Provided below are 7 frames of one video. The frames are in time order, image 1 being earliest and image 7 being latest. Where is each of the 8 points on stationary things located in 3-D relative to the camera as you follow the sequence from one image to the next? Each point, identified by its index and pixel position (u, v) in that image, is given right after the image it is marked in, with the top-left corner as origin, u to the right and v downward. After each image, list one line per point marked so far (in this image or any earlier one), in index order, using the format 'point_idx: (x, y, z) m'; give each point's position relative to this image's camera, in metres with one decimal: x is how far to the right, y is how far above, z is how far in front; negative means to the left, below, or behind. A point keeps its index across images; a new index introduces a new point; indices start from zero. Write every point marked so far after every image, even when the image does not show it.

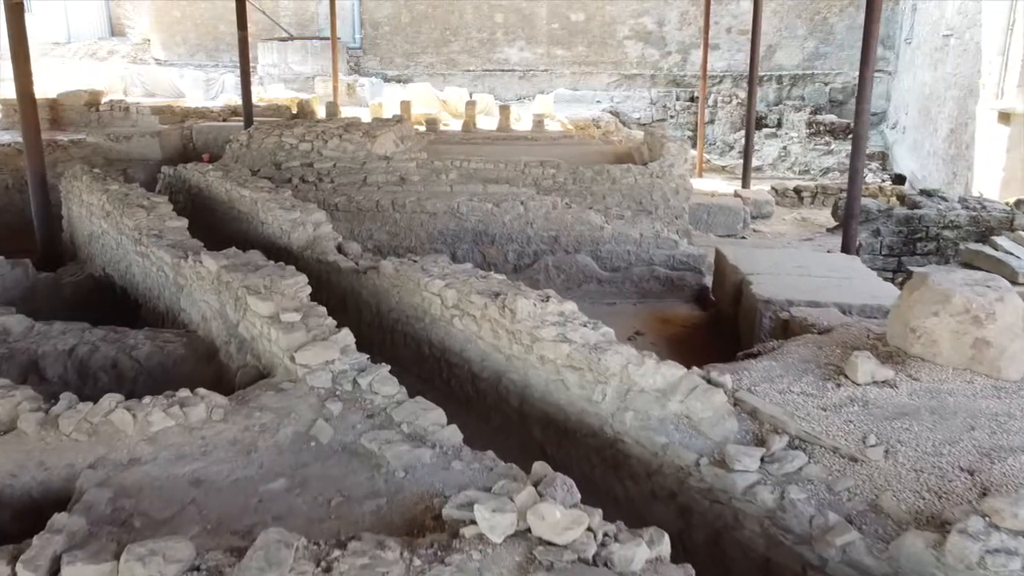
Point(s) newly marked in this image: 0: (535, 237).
0: (+0.1, +0.3, +5.4) m
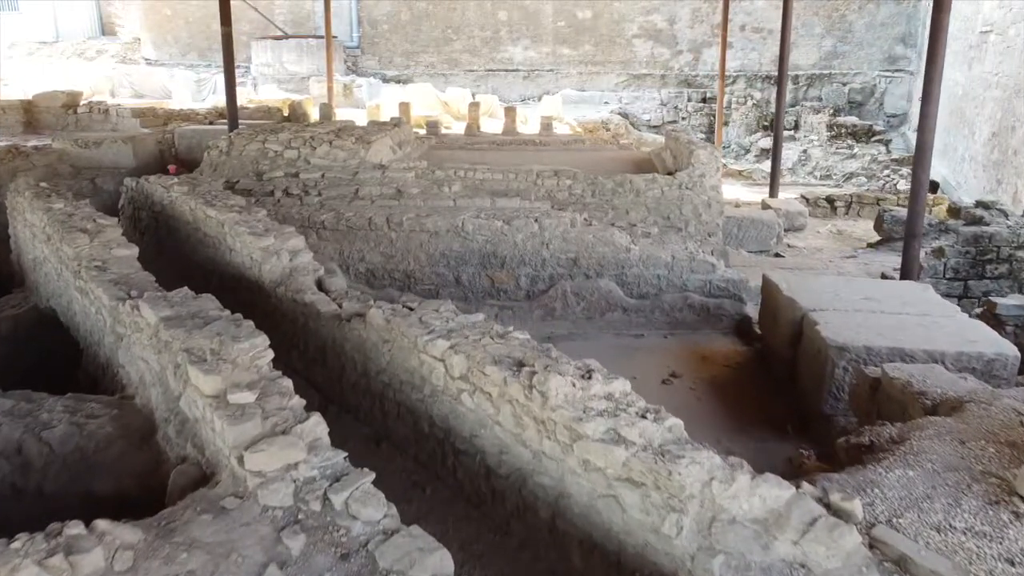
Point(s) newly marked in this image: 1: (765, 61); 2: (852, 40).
0: (+0.2, +0.1, +4.7) m
1: (+3.9, +3.5, +15.7) m
2: (+5.2, +3.8, +15.4) m
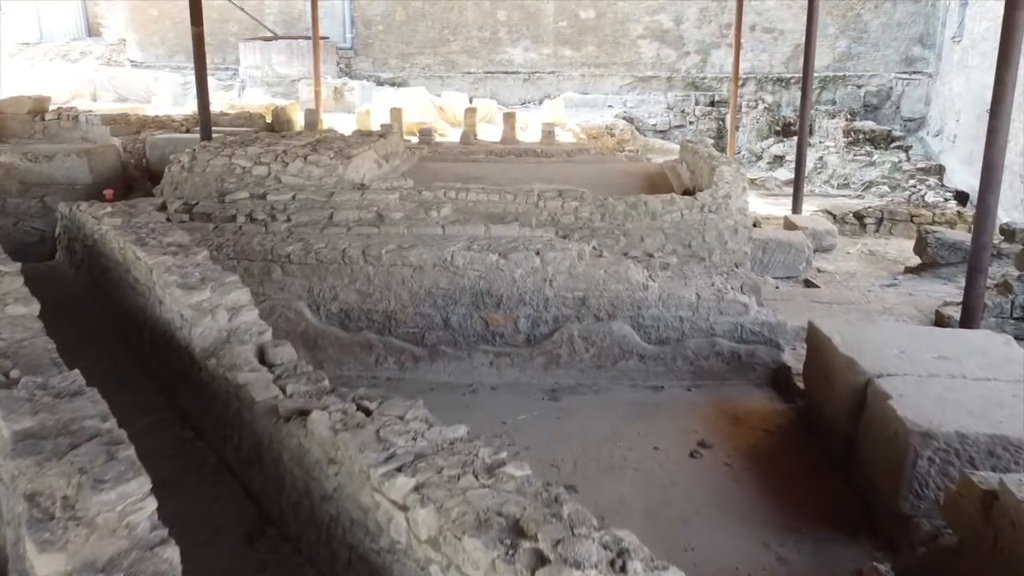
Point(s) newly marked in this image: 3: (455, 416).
0: (+0.2, 0.0, +4.0) m
1: (+3.9, +3.3, +15.1) m
2: (+5.2, +3.6, +14.7) m
3: (-0.2, -0.5, +3.7) m
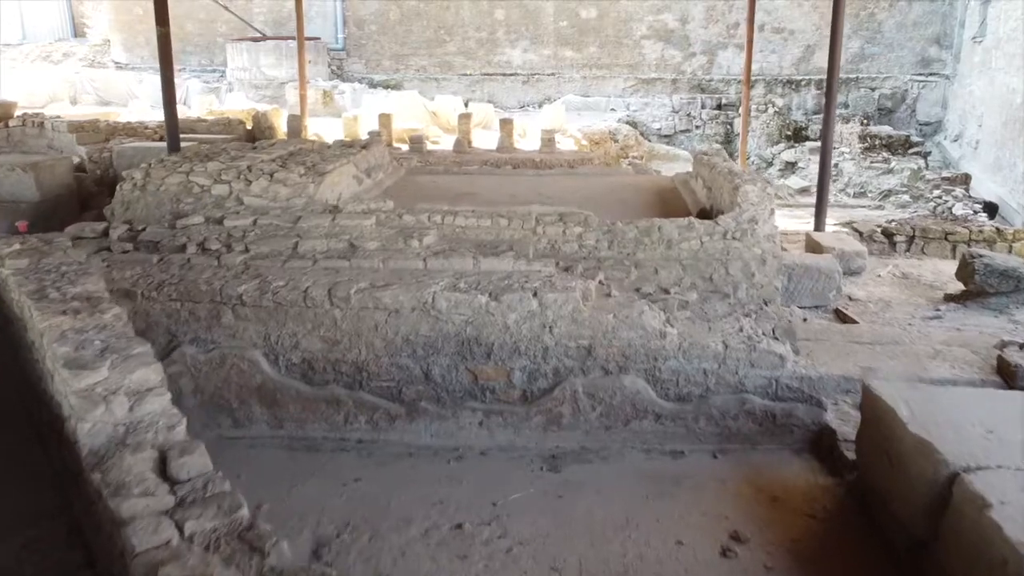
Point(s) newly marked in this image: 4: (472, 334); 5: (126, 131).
0: (+0.1, -0.2, +3.4) m
1: (+3.9, +3.2, +14.4) m
2: (+5.2, +3.4, +14.1) m
3: (-0.2, -0.6, +3.1) m
4: (-0.1, -0.2, +3.4) m
5: (-3.2, +1.3, +8.5) m
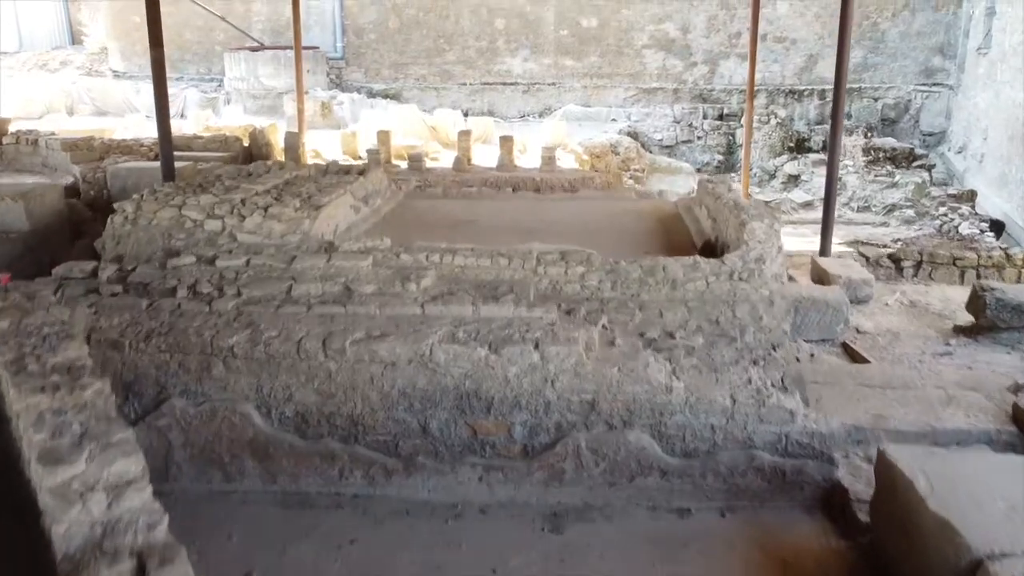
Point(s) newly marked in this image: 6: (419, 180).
0: (+0.1, -0.4, +3.3) m
1: (+3.9, +3.0, +14.3) m
2: (+5.2, +3.3, +13.9) m
3: (-0.2, -0.8, +3.0) m
4: (-0.1, -0.3, +3.3) m
5: (-3.2, +1.1, +8.4) m
6: (-0.7, +0.8, +7.5) m
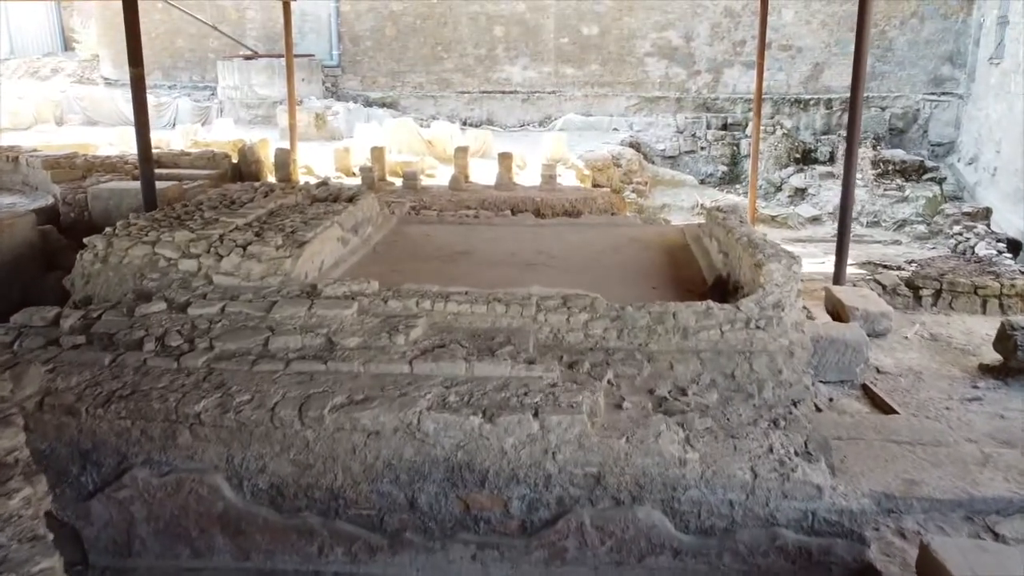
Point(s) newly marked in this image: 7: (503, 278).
0: (+0.1, -0.5, +3.0) m
1: (+3.9, +2.8, +14.0) m
2: (+5.1, +3.1, +13.6) m
3: (-0.2, -1.0, +2.7) m
4: (-0.1, -0.5, +3.0) m
5: (-3.2, +1.0, +8.0) m
6: (-0.7, +0.6, +7.2) m
7: (0.0, +0.1, +4.7) m
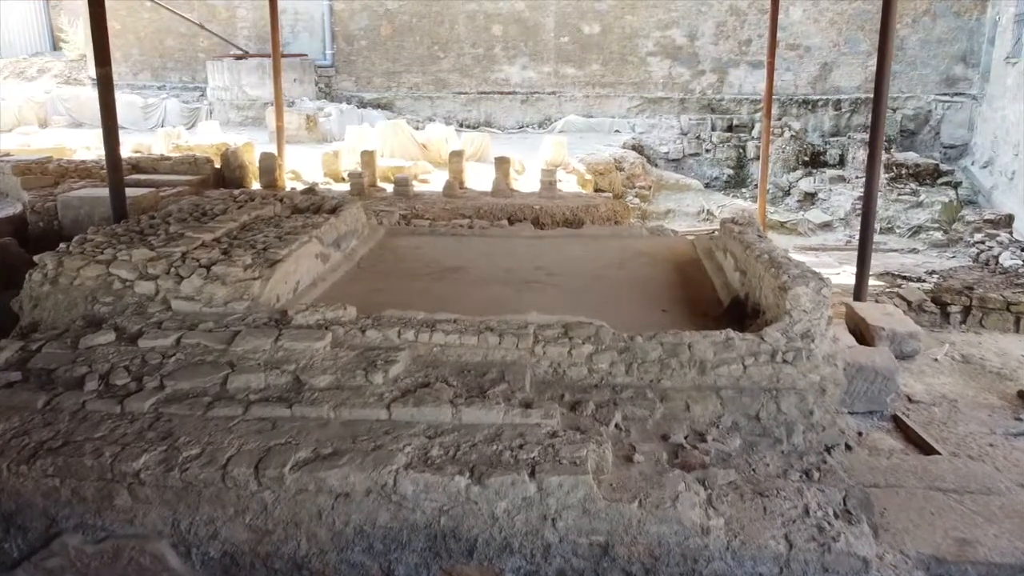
0: (+0.1, -0.6, +2.5) m
1: (+3.9, +2.7, +13.6) m
2: (+5.1, +3.0, +13.2) m
3: (-0.3, -1.1, +2.2) m
4: (-0.2, -0.6, +2.5) m
5: (-3.3, +0.9, +7.6) m
6: (-0.7, +0.5, +6.8) m
7: (-0.1, 0.0, +4.3) m
